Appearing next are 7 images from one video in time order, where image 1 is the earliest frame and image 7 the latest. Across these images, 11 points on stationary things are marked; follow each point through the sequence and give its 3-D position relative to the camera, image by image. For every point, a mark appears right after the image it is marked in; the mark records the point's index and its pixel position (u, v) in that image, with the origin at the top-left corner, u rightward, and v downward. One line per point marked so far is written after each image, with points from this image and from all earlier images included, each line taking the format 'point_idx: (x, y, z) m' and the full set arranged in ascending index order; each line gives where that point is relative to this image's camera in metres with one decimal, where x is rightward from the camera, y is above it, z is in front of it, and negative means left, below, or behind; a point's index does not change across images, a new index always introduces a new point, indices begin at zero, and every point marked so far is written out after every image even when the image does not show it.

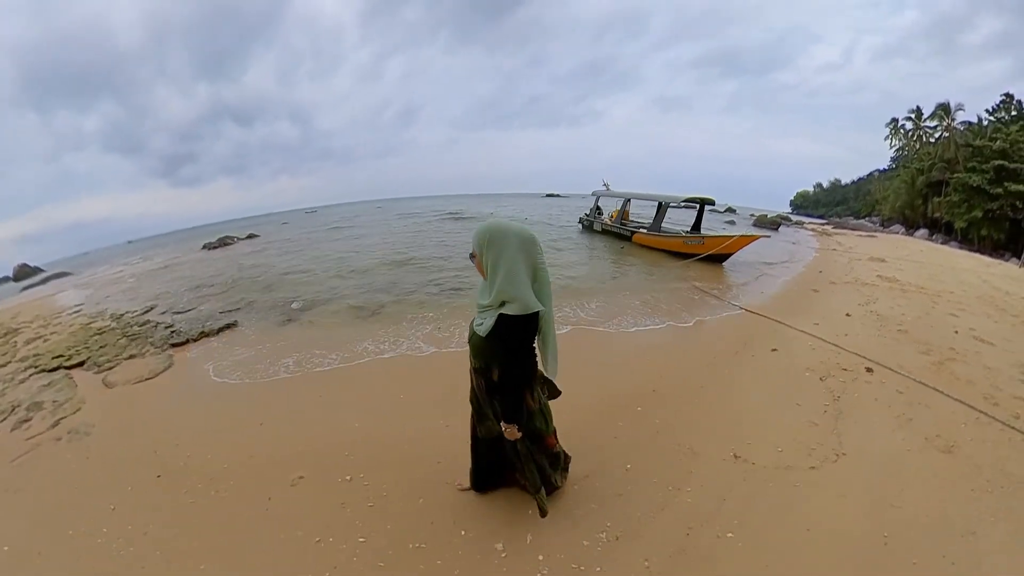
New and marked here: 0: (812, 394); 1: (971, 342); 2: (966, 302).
0: (+3.3, -1.0, +4.6) m
1: (+6.0, -0.7, +5.8) m
2: (+9.0, -0.2, +8.5) m
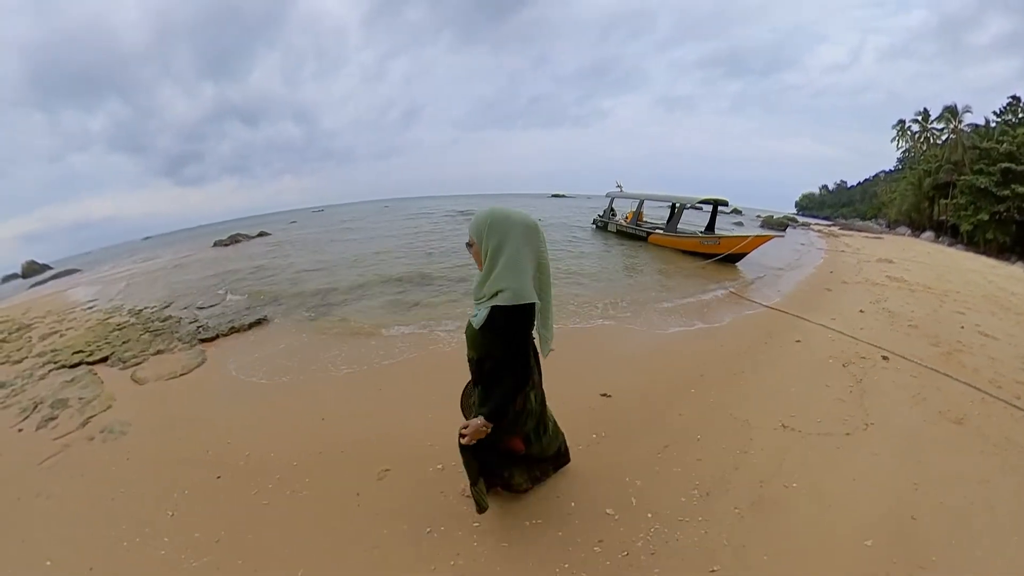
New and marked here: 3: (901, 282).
0: (+3.9, -1.0, +5.1) m
1: (+6.6, -0.7, +6.3) m
2: (+9.6, -0.2, +9.0) m
3: (+10.6, +0.2, +11.8) m
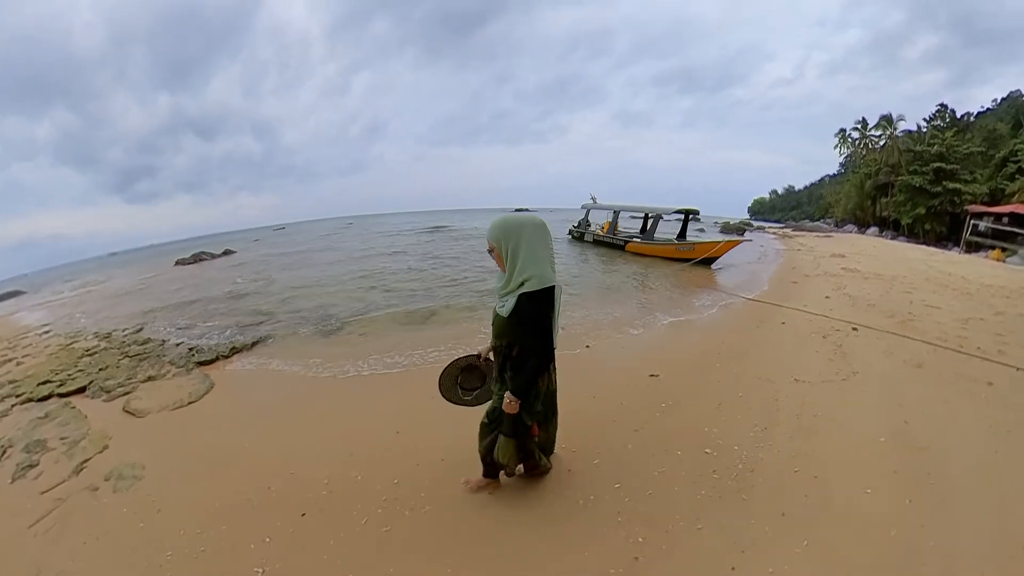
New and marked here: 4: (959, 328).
0: (+4.3, -0.8, +6.0) m
1: (+6.9, -0.3, +7.4) m
2: (+9.6, +0.2, +10.3) m
3: (+10.4, +0.5, +13.2) m
4: (+6.2, -0.5, +6.1) m
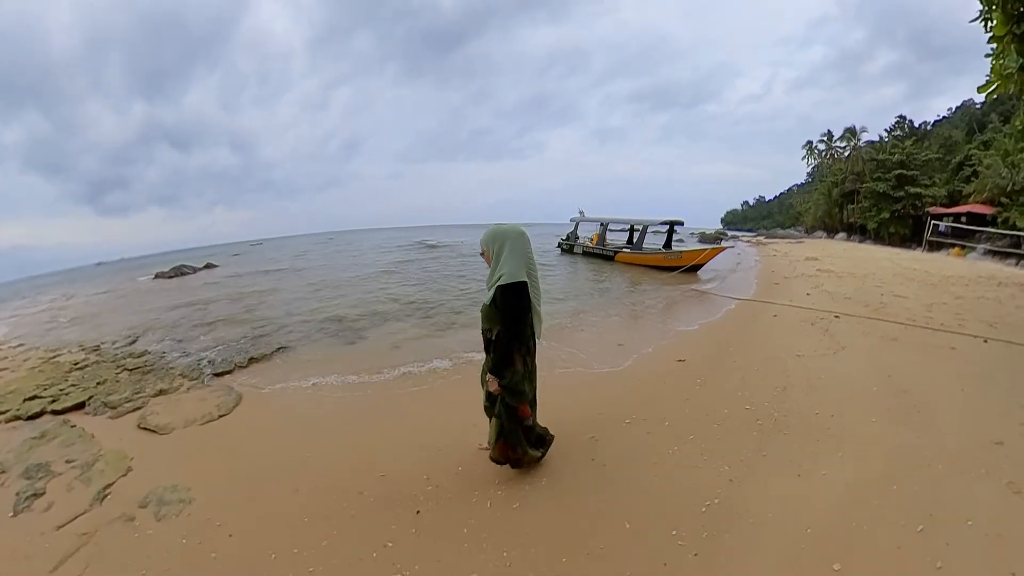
0: (+4.6, -0.6, +6.8) m
1: (+7.1, -0.2, +8.2) m
2: (+9.7, +0.3, +11.3) m
3: (+10.4, +0.5, +14.2) m
4: (+6.5, -0.4, +6.9) m
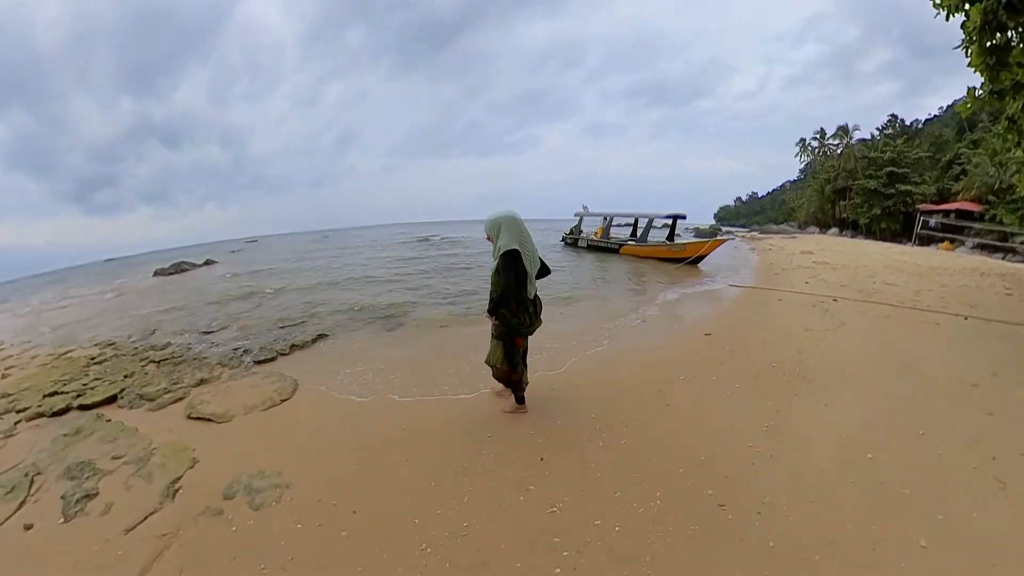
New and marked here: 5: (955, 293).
0: (+5.1, -0.4, +7.5) m
1: (+7.7, 0.0, +9.0) m
2: (+10.2, +0.5, +12.1) m
3: (+10.8, +0.8, +15.0) m
4: (+7.0, -0.2, +7.7) m
5: (+7.8, -0.1, +7.7) m
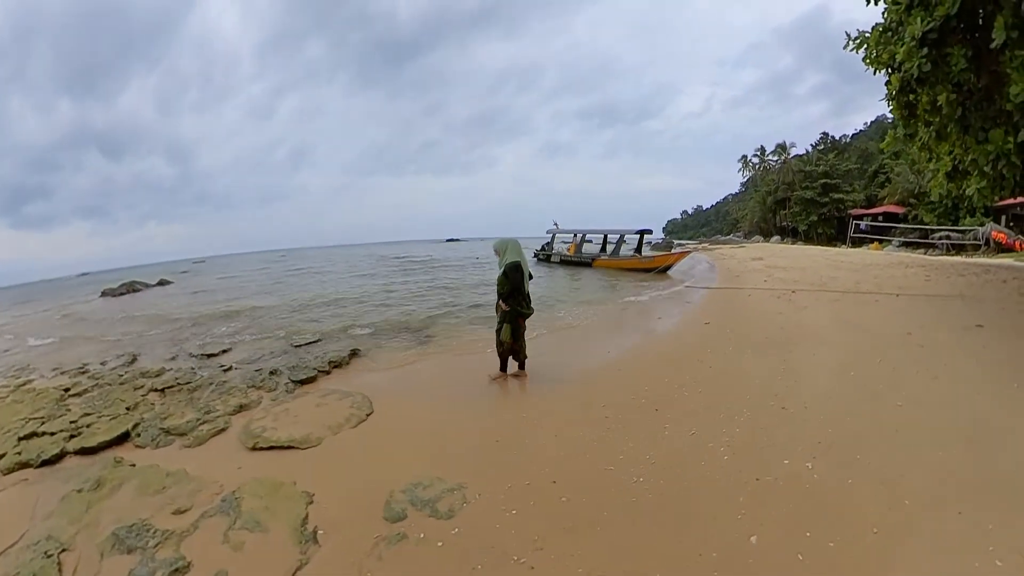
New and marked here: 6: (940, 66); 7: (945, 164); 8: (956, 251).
0: (+5.2, -0.3, +8.7) m
1: (+7.6, +0.2, +10.5) m
2: (+9.8, +0.6, +13.8) m
3: (+10.1, +0.8, +16.8) m
4: (+7.1, 0.0, +9.1) m
5: (+7.8, +0.1, +9.2) m
6: (+6.1, +3.2, +6.2) m
7: (+7.7, +2.2, +7.8) m
8: (+18.8, +1.6, +18.6) m
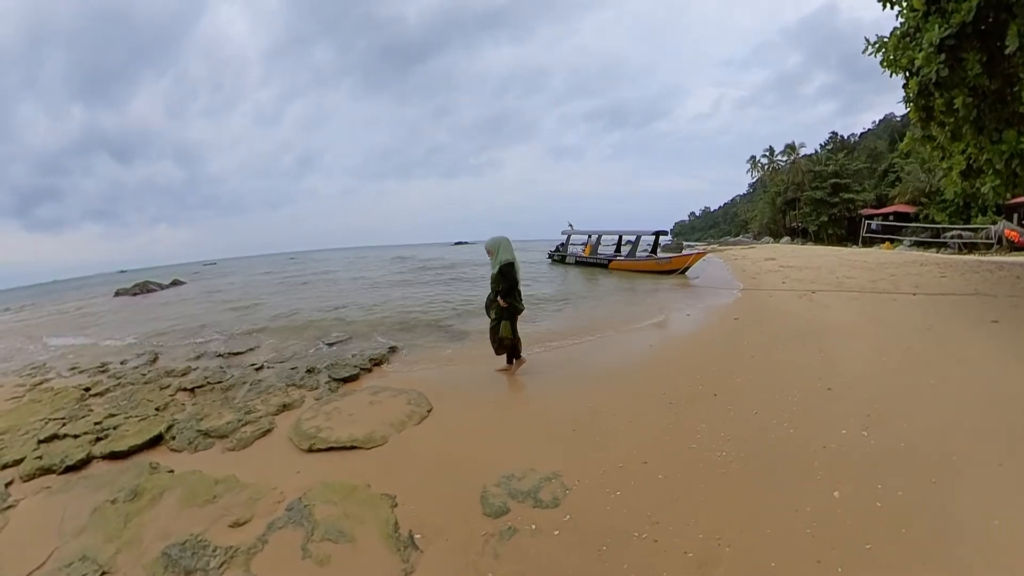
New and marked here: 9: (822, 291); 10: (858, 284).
0: (+5.8, -0.3, +9.1) m
1: (+8.2, +0.2, +10.8) m
2: (+10.5, +0.6, +14.1) m
3: (+10.8, +0.8, +17.1) m
4: (+7.7, +0.1, +9.4) m
5: (+8.5, +0.1, +9.5) m
6: (+6.6, +3.2, +6.6) m
7: (+8.2, +2.3, +8.1) m
8: (+19.6, +1.6, +18.8) m
9: (+6.6, -0.1, +9.3) m
10: (+7.5, +0.1, +9.9) m
